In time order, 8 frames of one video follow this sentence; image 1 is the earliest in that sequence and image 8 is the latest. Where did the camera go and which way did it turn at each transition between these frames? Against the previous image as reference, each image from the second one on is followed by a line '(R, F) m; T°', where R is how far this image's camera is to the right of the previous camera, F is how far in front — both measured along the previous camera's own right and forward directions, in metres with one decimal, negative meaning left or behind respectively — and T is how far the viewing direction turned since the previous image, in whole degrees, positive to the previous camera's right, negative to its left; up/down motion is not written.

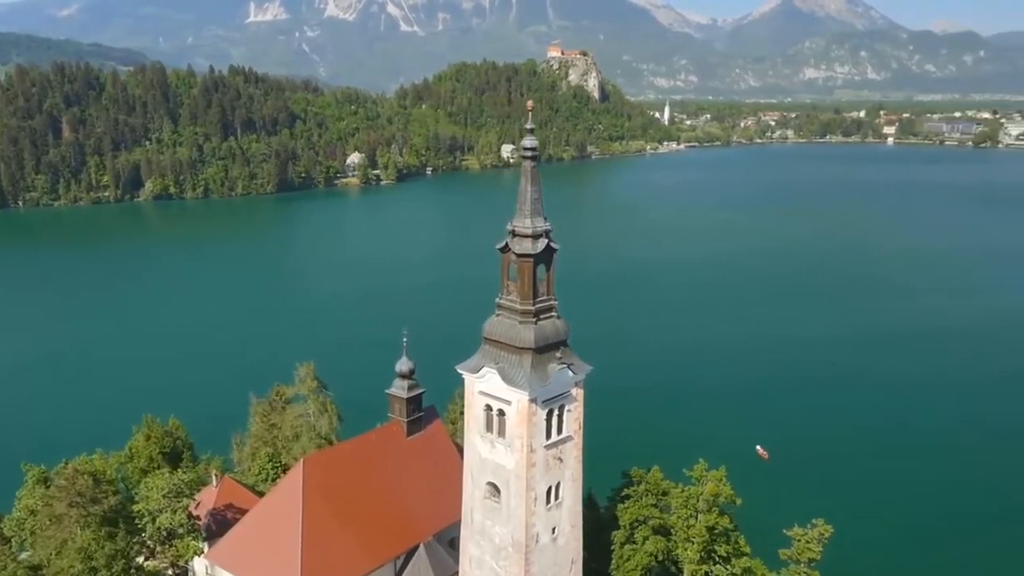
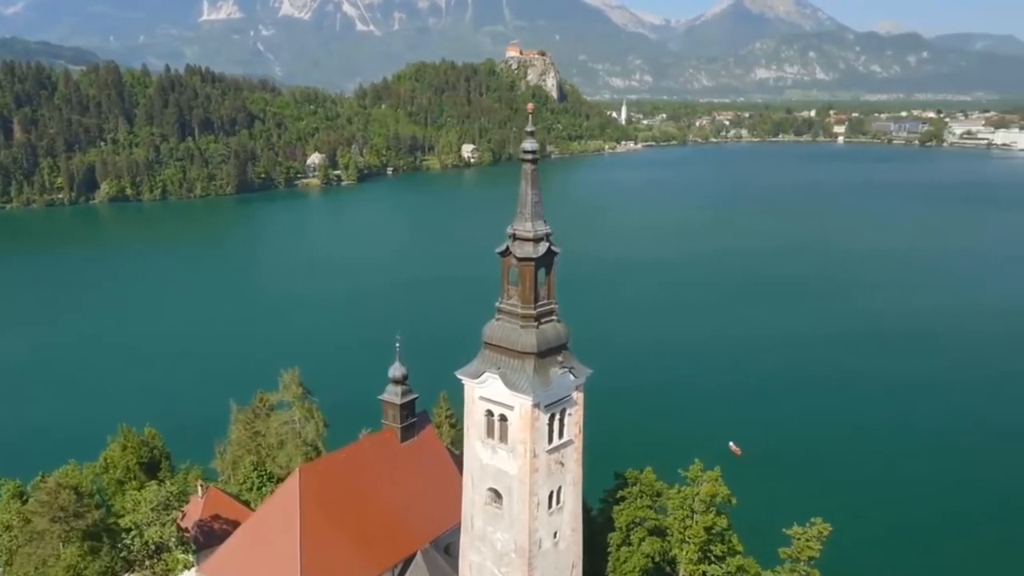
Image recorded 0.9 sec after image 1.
(-0.9, +0.2) m; +3°
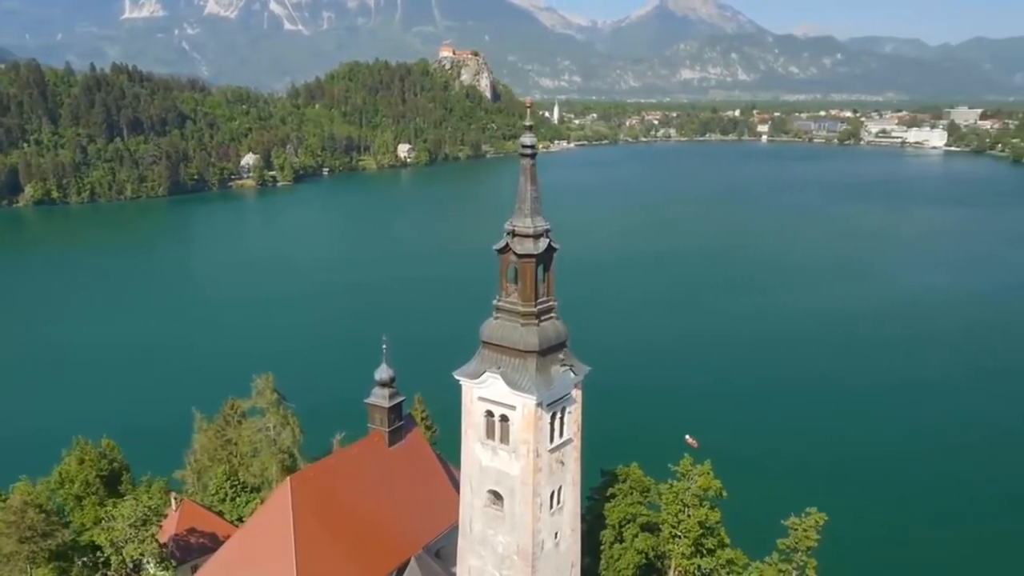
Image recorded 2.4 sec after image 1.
(-1.4, +0.4) m; +5°
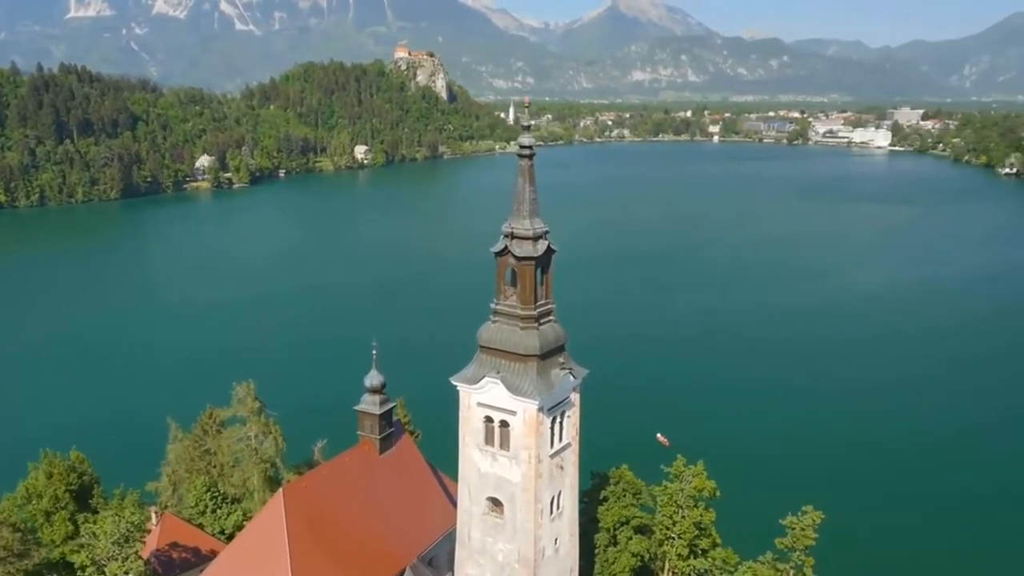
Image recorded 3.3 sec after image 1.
(-0.9, +0.3) m; +3°
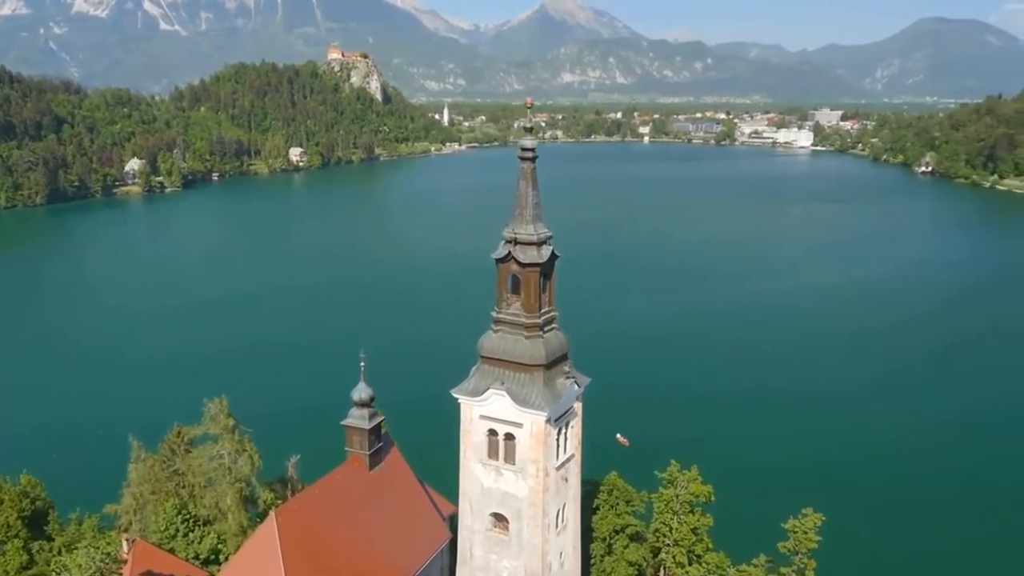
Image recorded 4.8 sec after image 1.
(-1.4, +0.7) m; +4°
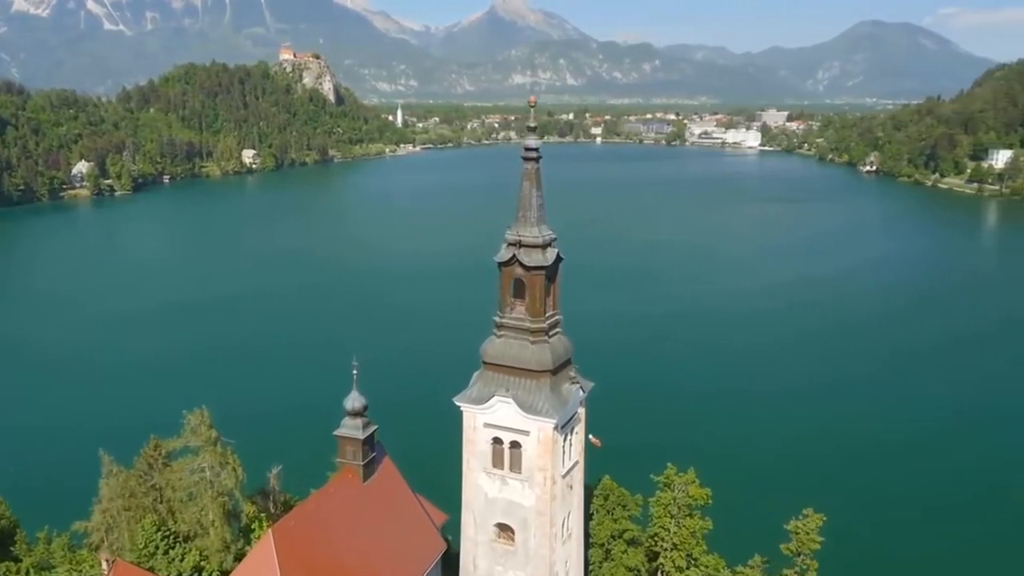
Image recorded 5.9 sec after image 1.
(-1.0, +0.5) m; +3°
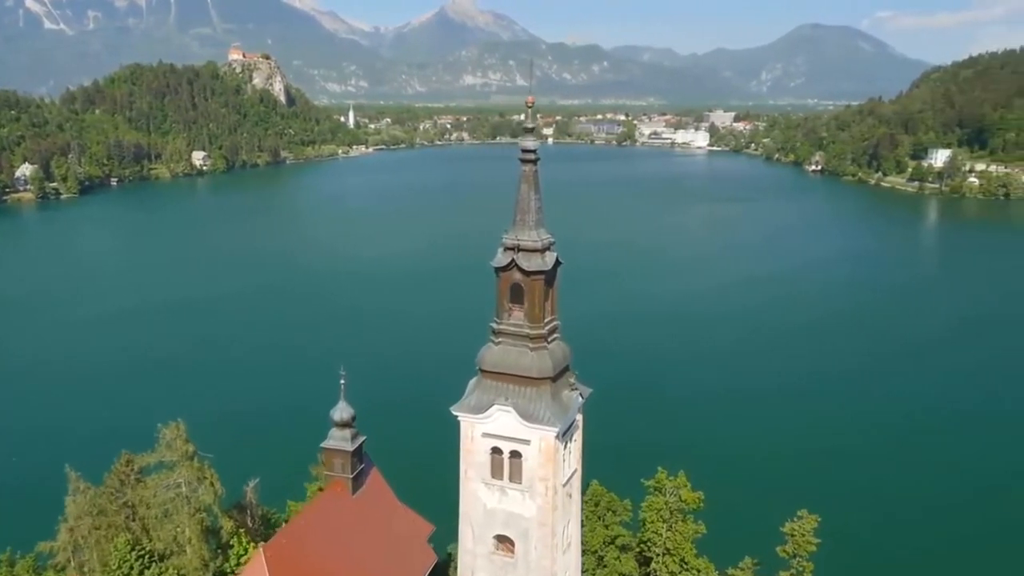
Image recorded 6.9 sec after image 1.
(-0.8, +0.5) m; +3°
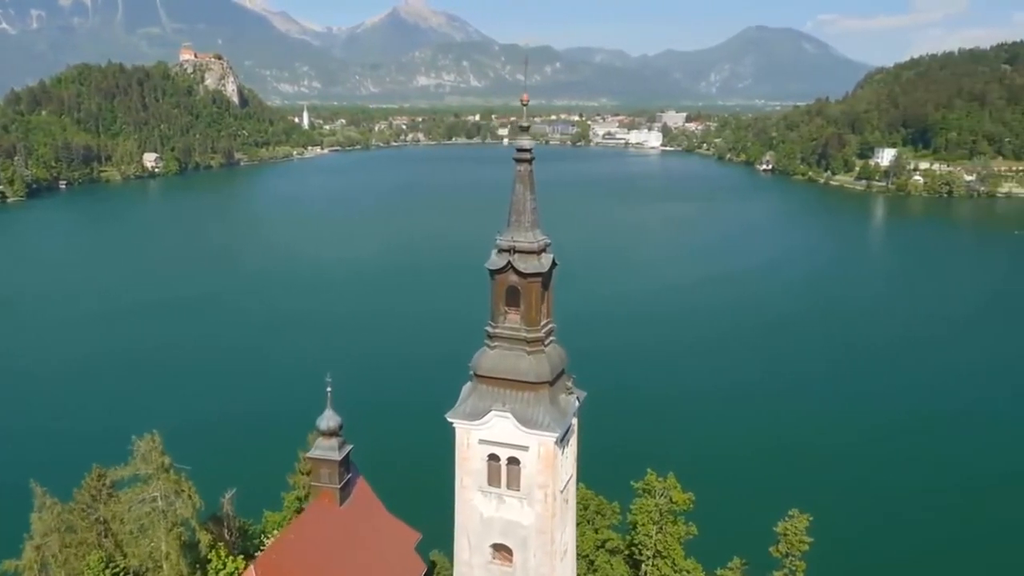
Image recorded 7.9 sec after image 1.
(-0.7, +0.4) m; +3°
